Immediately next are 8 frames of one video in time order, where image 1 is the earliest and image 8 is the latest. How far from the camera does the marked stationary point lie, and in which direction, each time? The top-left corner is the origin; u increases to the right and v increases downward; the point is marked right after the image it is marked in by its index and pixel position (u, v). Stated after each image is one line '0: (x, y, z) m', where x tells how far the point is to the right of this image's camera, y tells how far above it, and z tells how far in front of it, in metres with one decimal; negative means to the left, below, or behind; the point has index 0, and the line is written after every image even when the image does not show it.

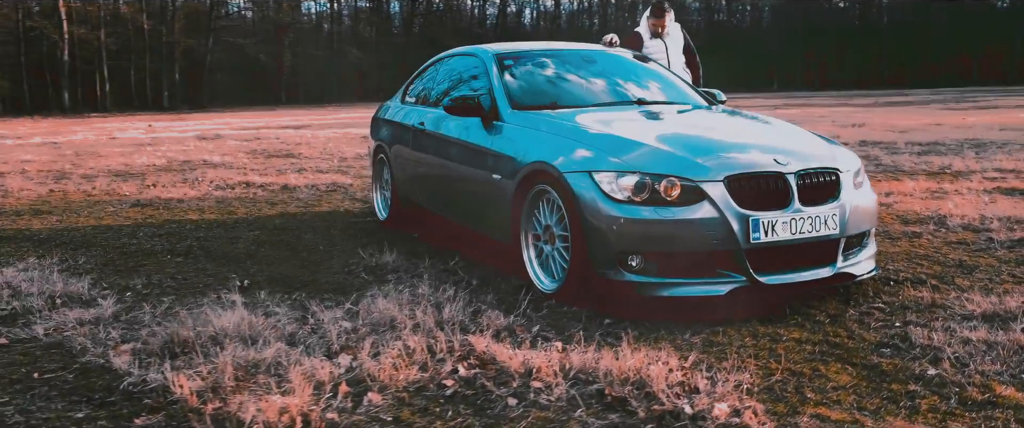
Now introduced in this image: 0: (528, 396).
0: (+0.1, -0.6, +2.7) m
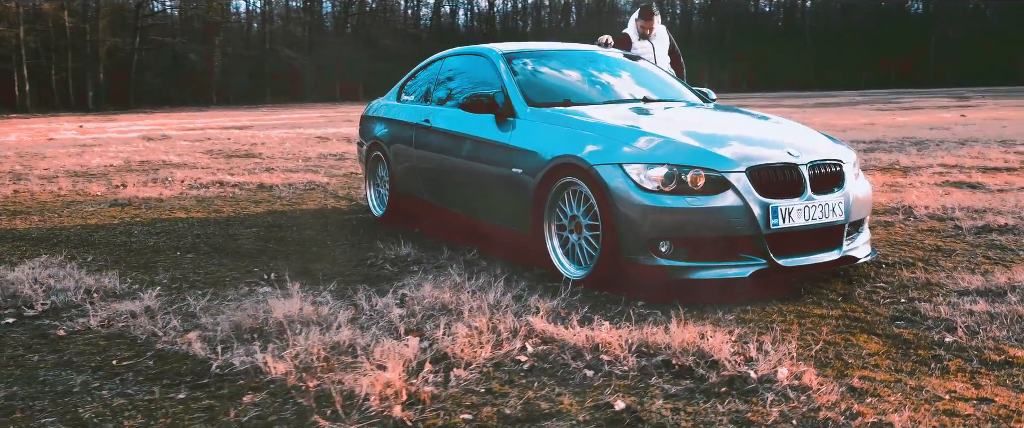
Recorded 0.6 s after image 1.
0: (+0.3, -0.6, +2.9) m
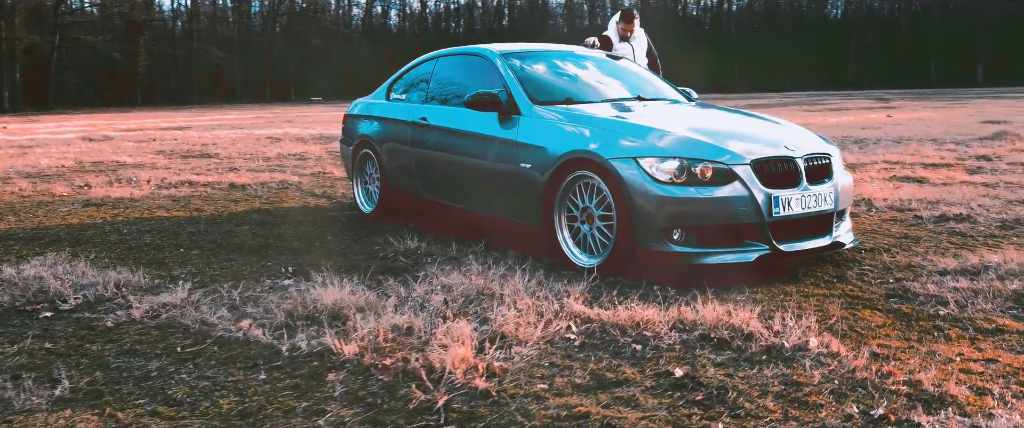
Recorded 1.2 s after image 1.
0: (+0.5, -0.5, +3.2) m
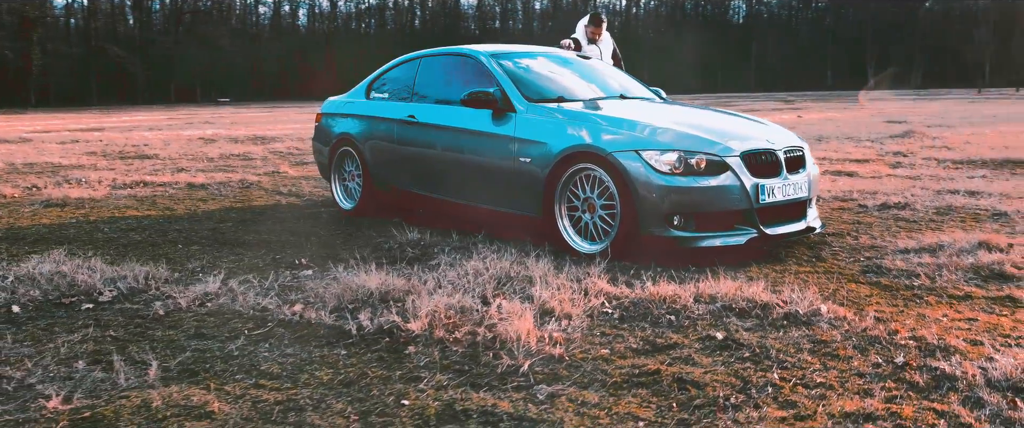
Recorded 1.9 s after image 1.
0: (+0.7, -0.4, +3.6) m
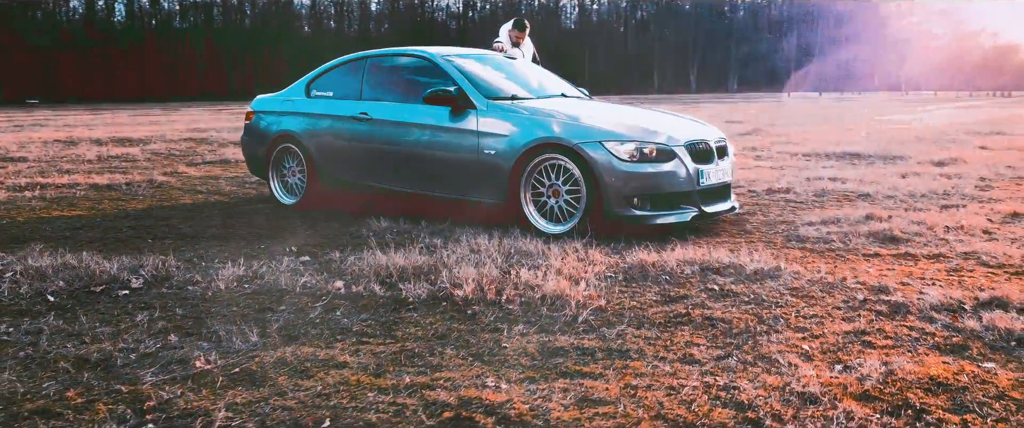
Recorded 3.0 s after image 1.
0: (+0.8, -0.3, +4.3) m
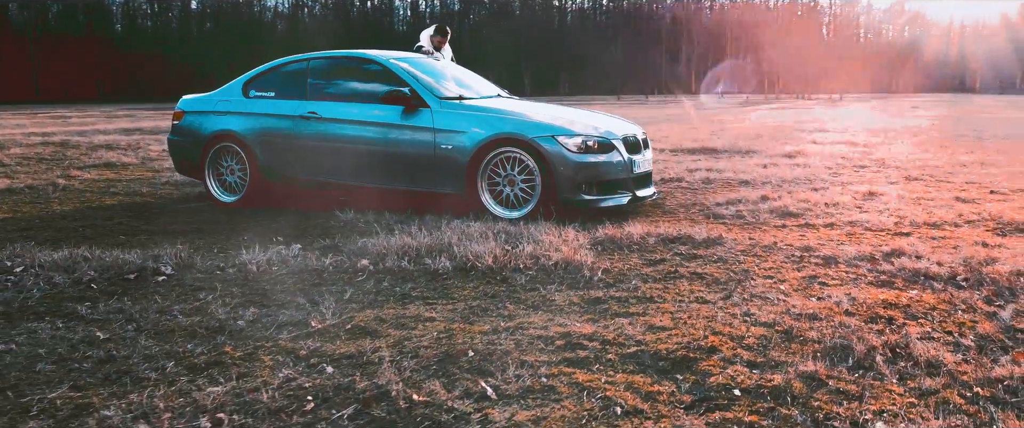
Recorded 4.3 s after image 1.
0: (+0.8, -0.2, +5.1) m
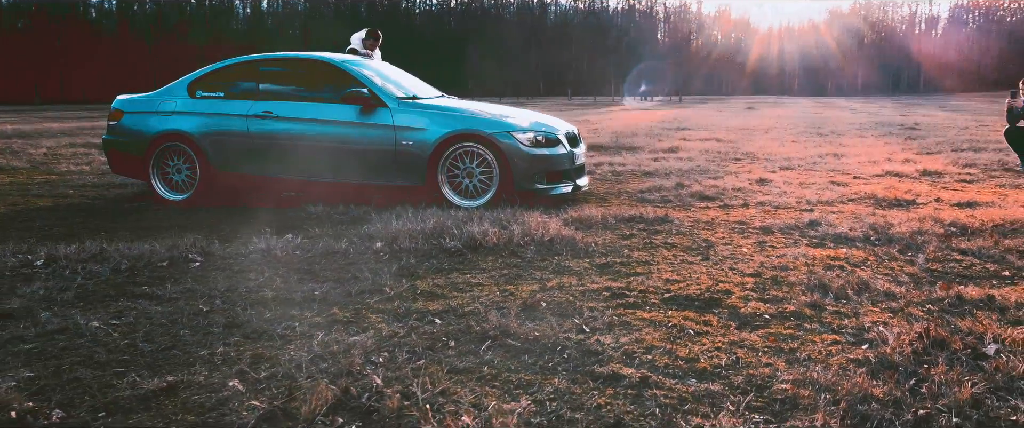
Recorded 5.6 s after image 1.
0: (+0.7, -0.1, +5.9) m
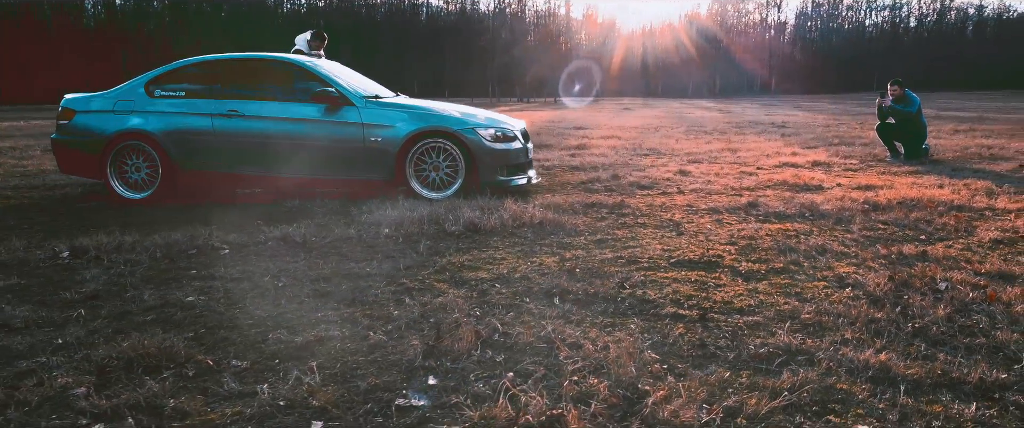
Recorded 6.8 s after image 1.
0: (+0.5, 0.0, +6.6) m
